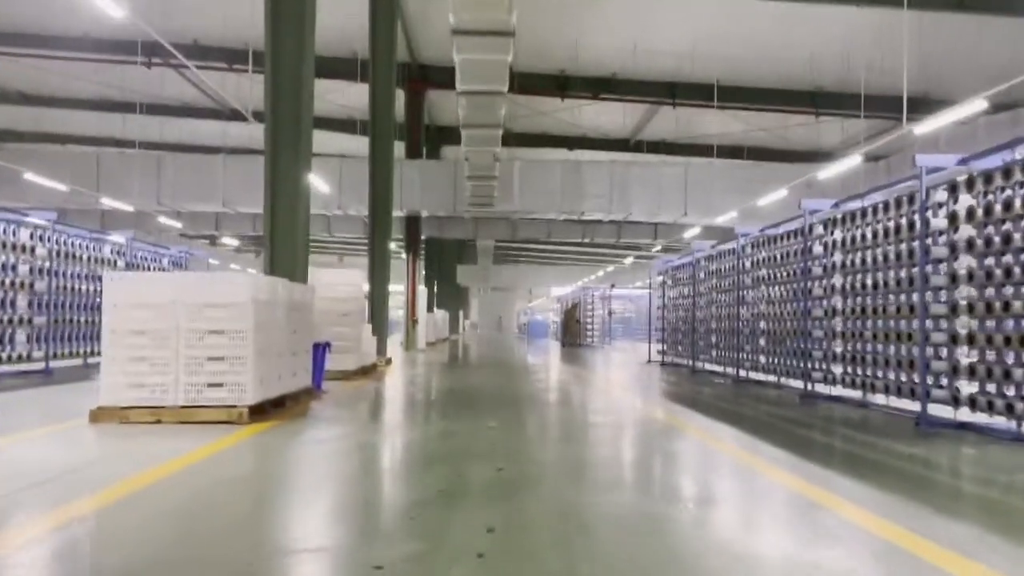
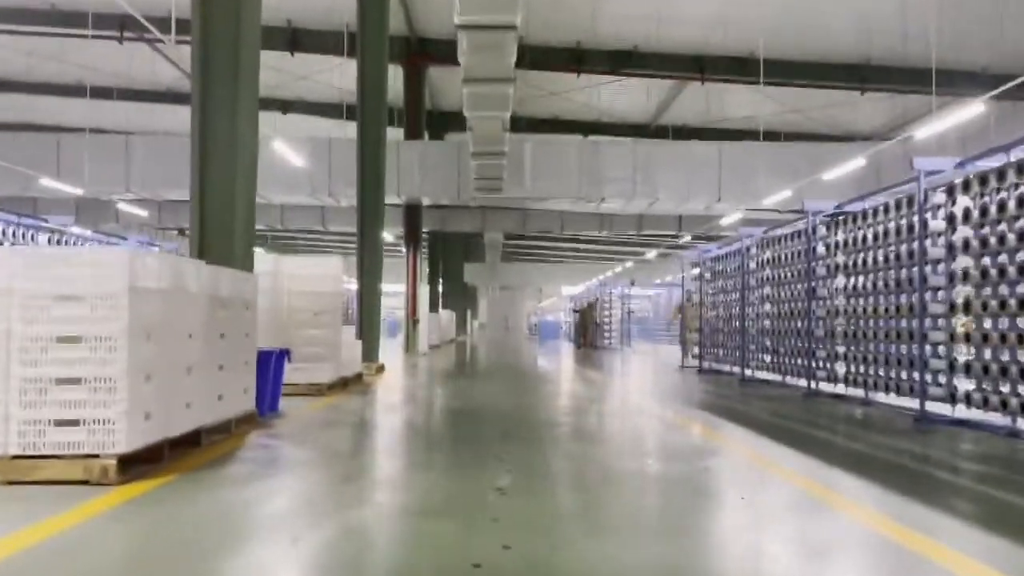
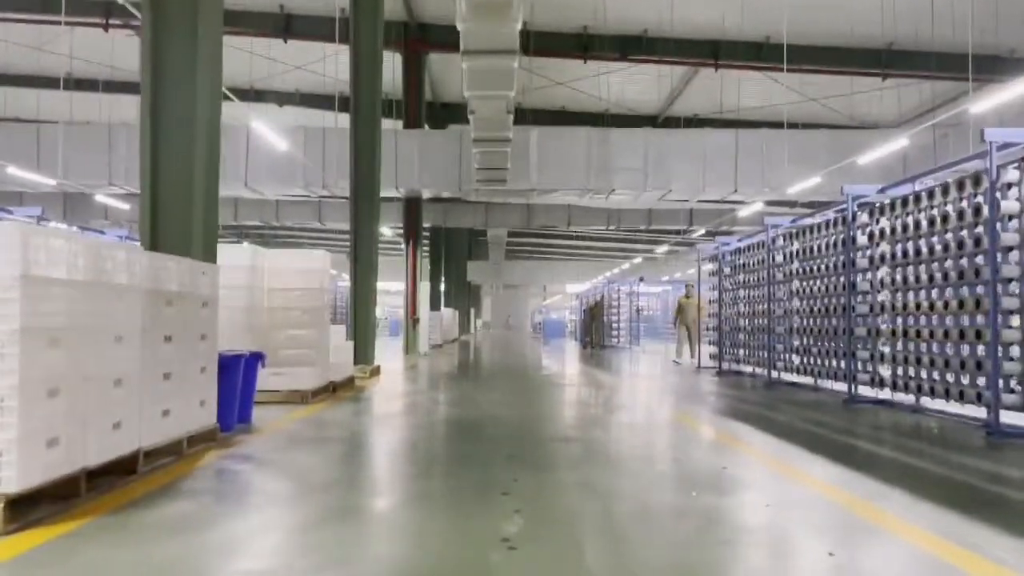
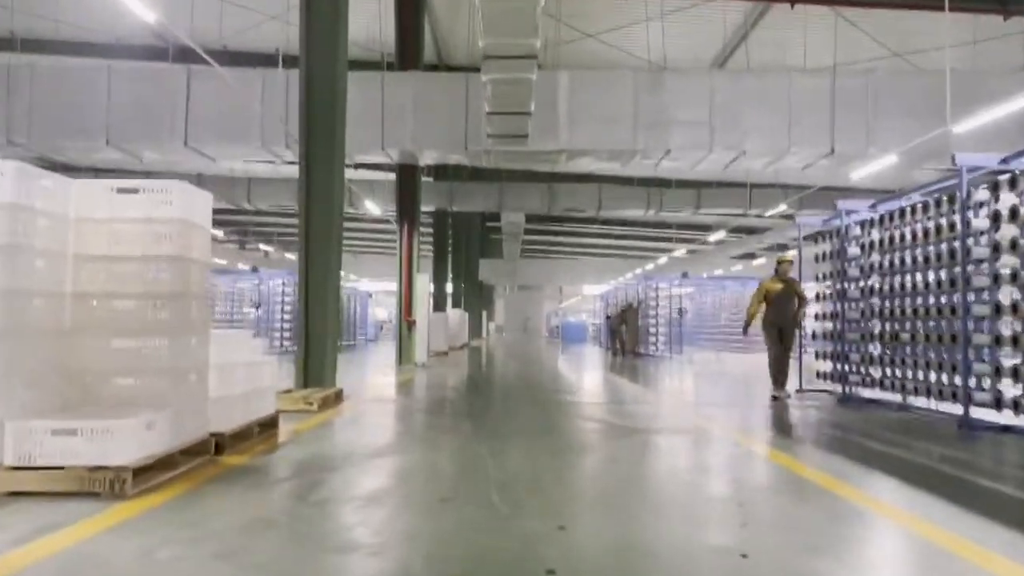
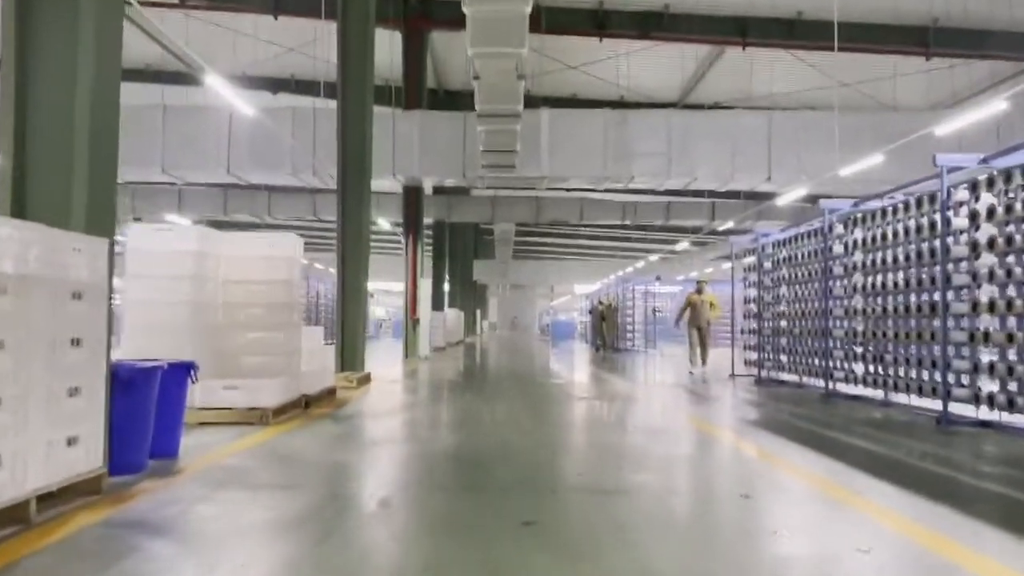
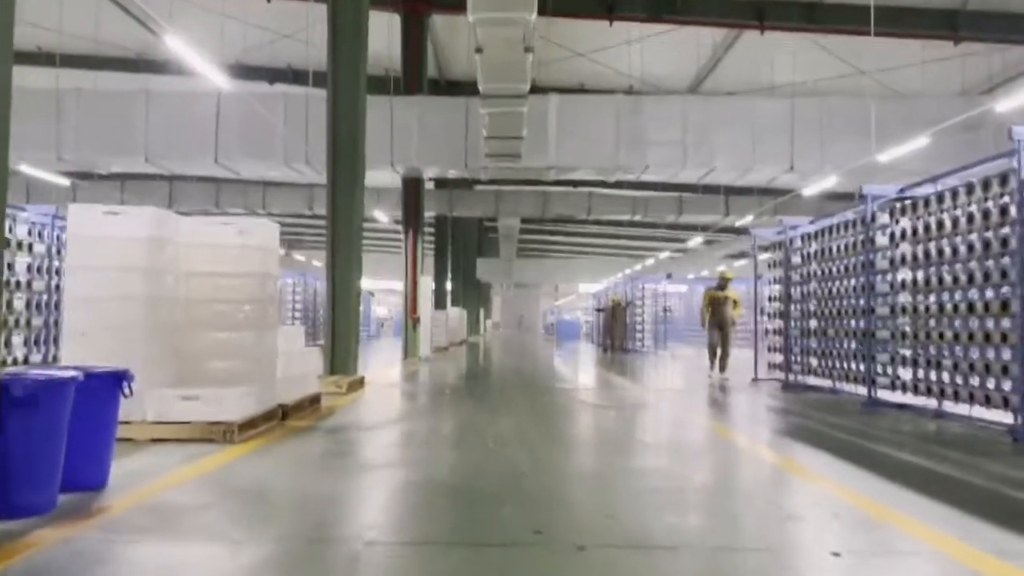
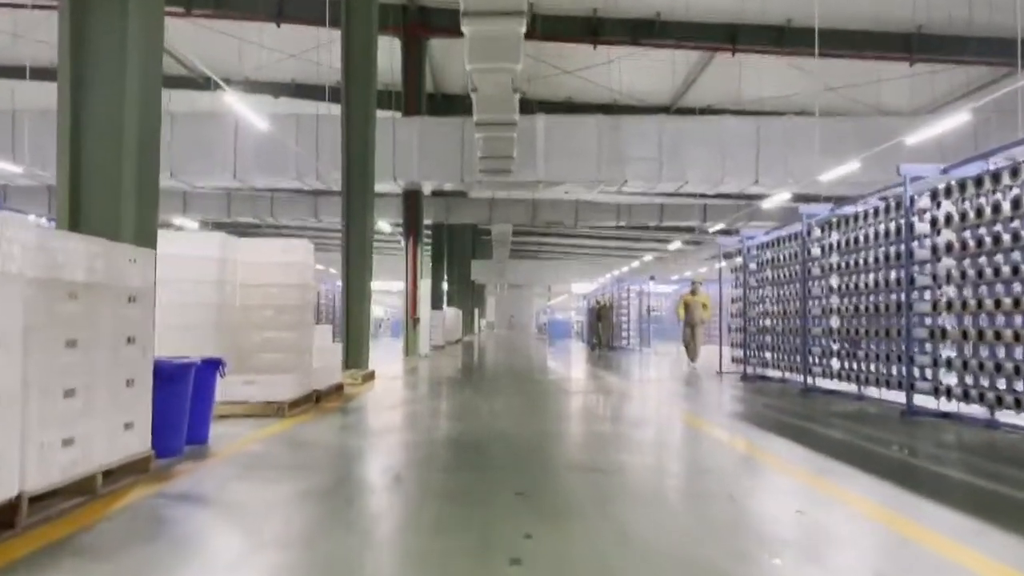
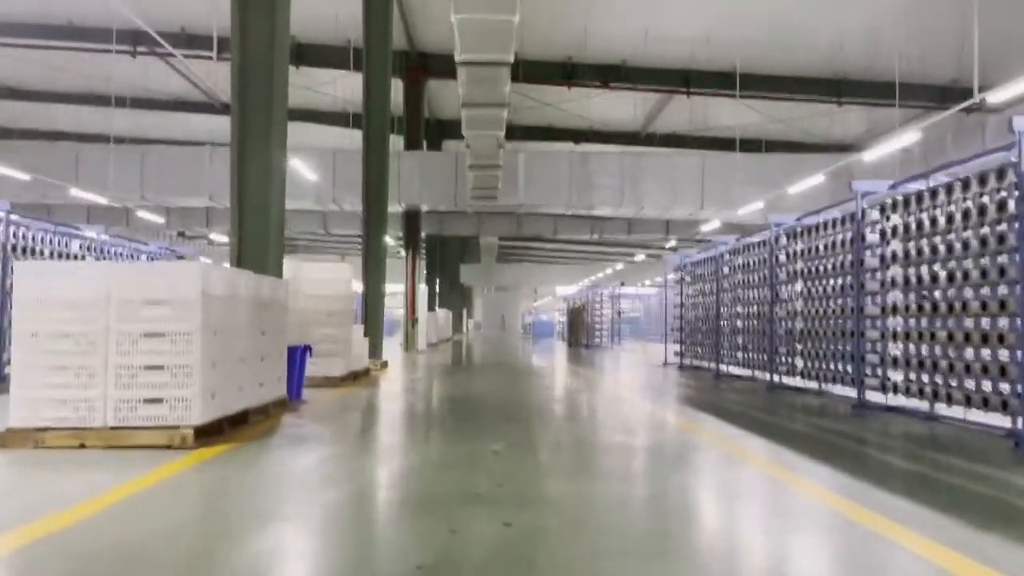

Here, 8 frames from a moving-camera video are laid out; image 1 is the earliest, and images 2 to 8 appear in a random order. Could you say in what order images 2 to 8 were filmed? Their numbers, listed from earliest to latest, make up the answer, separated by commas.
8, 2, 3, 7, 5, 6, 4
